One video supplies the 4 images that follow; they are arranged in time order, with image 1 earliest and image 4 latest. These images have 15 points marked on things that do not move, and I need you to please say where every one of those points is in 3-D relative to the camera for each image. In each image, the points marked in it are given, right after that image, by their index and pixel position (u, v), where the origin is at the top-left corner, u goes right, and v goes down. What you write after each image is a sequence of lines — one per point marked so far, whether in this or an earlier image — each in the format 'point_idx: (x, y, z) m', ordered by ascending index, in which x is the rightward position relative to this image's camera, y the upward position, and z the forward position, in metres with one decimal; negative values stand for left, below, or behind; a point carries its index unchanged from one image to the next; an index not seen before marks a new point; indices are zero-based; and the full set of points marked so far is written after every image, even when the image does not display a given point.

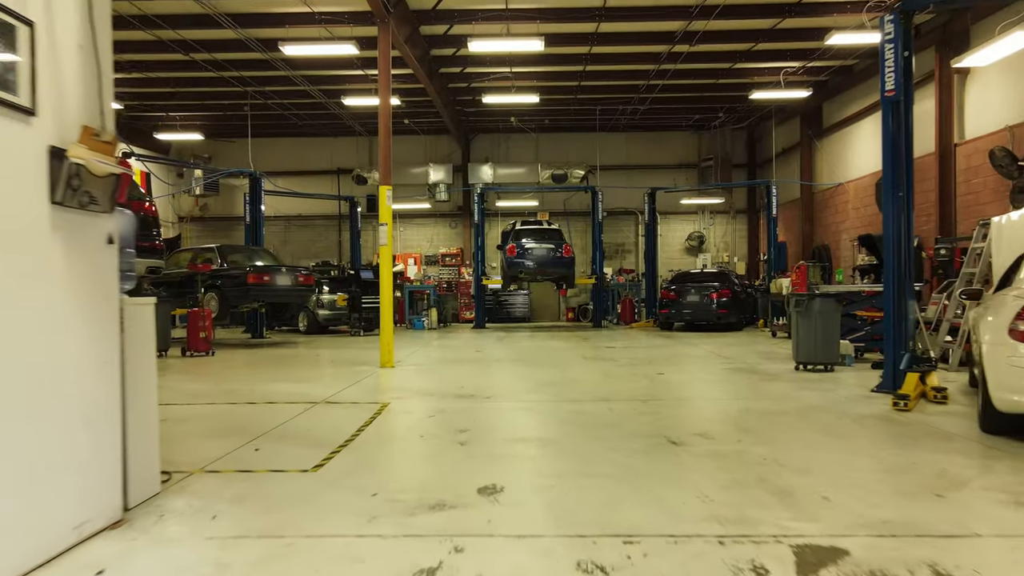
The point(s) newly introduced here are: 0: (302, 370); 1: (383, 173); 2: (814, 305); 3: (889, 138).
0: (-3.5, -1.4, +7.6) m
1: (-2.2, +1.9, +7.5) m
2: (+4.3, -0.2, +6.4) m
3: (+4.4, +1.7, +5.2) m
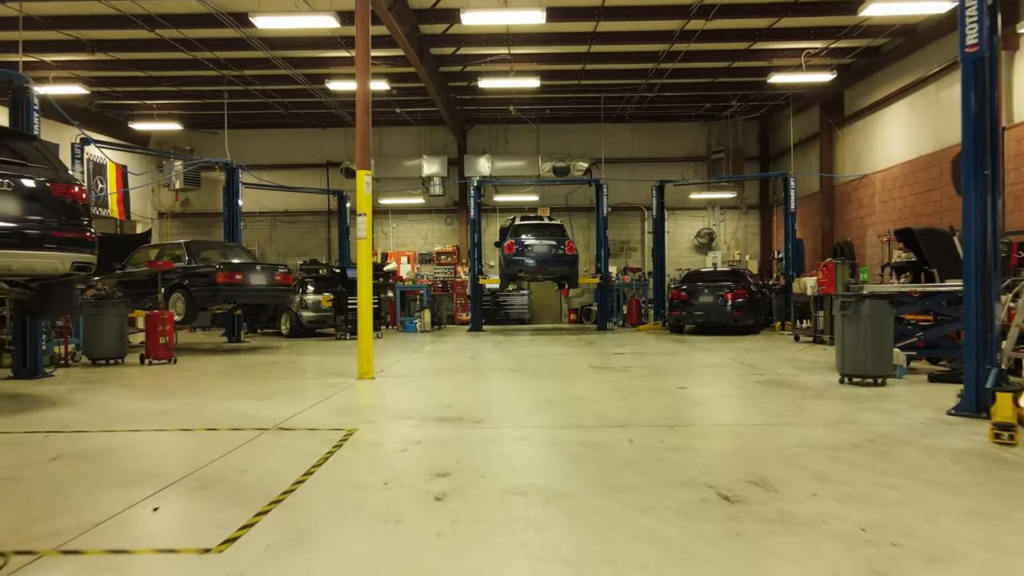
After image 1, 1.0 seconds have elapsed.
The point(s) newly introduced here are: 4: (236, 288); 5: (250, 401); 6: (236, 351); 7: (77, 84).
0: (-3.6, -1.4, +6.6) m
1: (-2.2, +1.9, +6.5) m
2: (+4.3, -0.2, +5.5) m
3: (+4.4, +1.7, +4.3) m
4: (-5.6, 0.0, +9.1) m
5: (-3.1, -1.3, +5.2) m
6: (-6.5, -1.5, +10.5) m
7: (-11.6, +5.4, +12.0) m
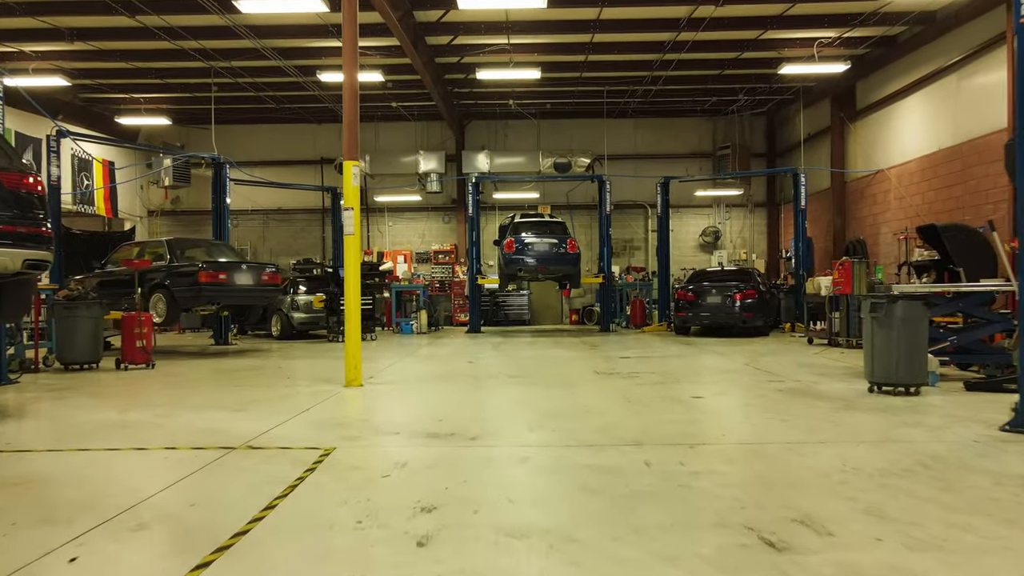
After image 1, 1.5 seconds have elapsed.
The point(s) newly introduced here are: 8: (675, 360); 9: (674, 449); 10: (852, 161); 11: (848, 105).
0: (-3.6, -1.4, +6.1) m
1: (-2.2, +1.9, +6.1) m
2: (+4.3, -0.2, +5.0) m
3: (+4.3, +1.7, +3.8) m
4: (-5.6, 0.0, +8.6) m
5: (-3.1, -1.3, +4.7) m
6: (-6.5, -1.5, +10.0) m
7: (-11.6, +5.4, +11.5) m
8: (+2.9, -1.3, +7.9) m
9: (+1.3, -1.3, +3.5) m
10: (+9.5, +3.6, +12.5) m
11: (+9.4, +5.1, +12.5) m
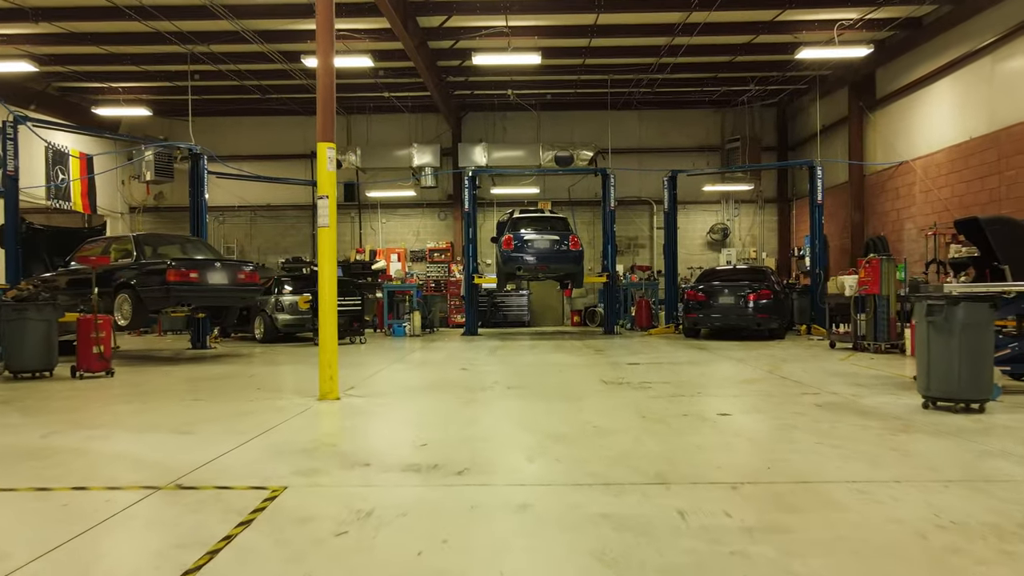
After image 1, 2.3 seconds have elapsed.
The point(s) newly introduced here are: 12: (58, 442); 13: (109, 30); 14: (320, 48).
0: (-3.6, -1.4, +5.4) m
1: (-2.3, +1.9, +5.3) m
2: (+4.2, -0.2, +4.3) m
3: (+4.3, +1.7, +3.1) m
4: (-5.7, 0.0, +7.9) m
5: (-3.1, -1.3, +4.0) m
6: (-6.5, -1.5, +9.3) m
7: (-11.7, +5.4, +10.7) m
8: (+2.8, -1.3, +7.2) m
9: (+1.2, -1.2, +2.8) m
10: (+9.5, +3.6, +11.8) m
11: (+9.3, +5.1, +11.8) m
12: (-3.9, -1.3, +3.8) m
13: (-9.4, +6.0, +10.4) m
14: (-2.3, +2.9, +5.4) m
